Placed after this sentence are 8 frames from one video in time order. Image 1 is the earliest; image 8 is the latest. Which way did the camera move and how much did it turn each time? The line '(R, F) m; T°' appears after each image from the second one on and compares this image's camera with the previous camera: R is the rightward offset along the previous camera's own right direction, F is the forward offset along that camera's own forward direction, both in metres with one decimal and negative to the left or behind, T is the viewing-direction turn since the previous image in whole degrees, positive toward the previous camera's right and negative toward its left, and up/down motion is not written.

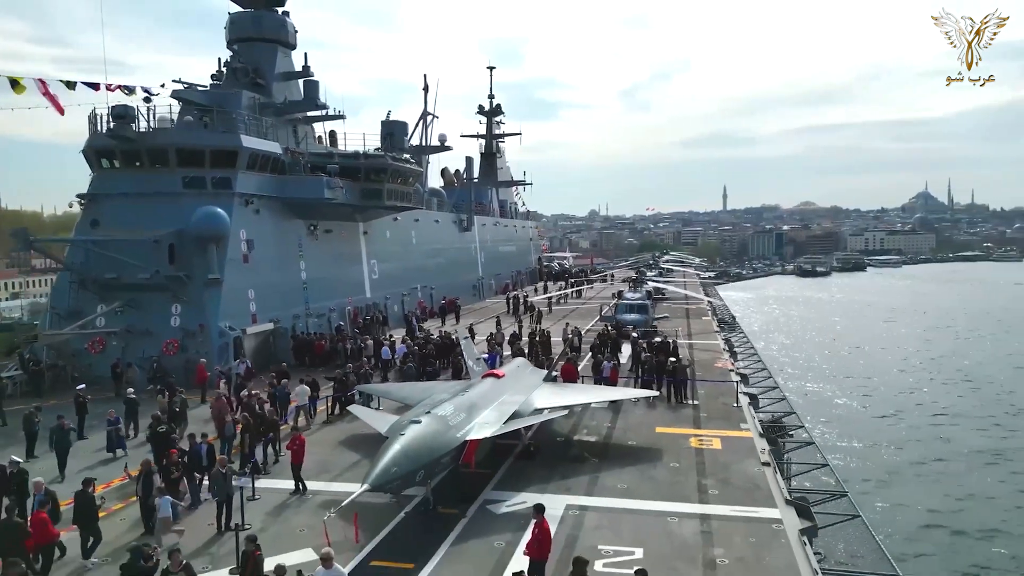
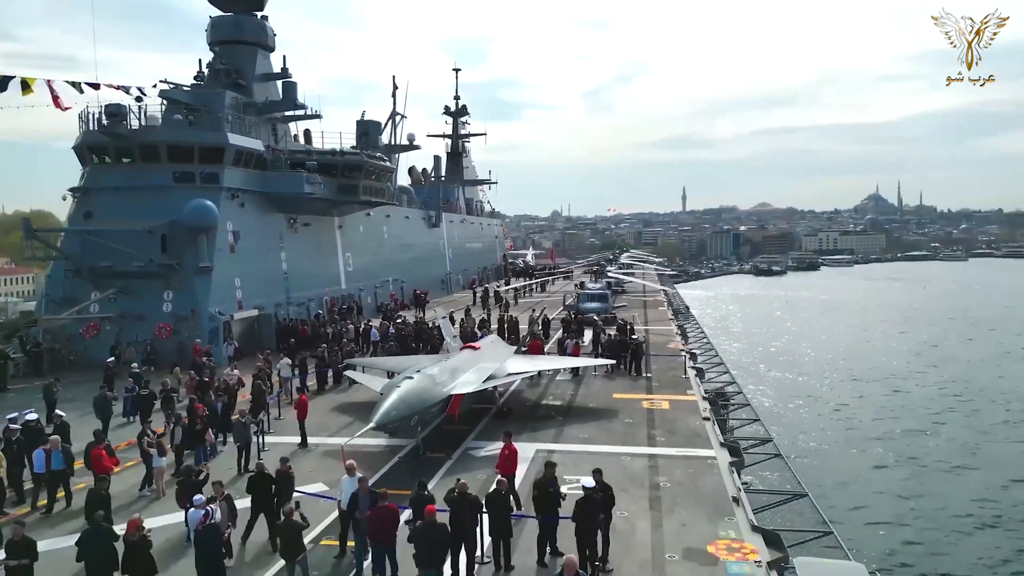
(-0.3, -2.0) m; +3°
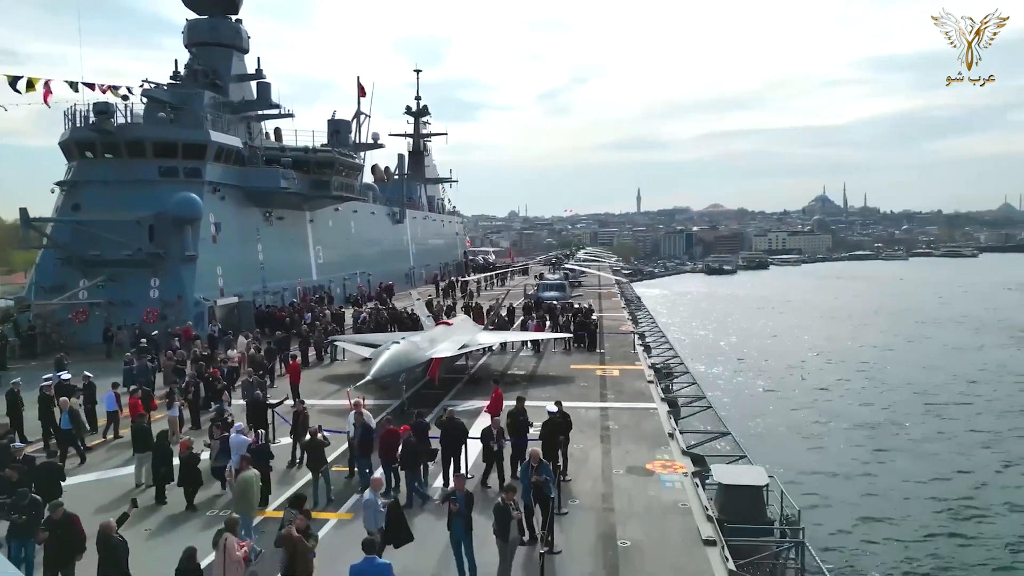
(-0.3, -2.2) m; +3°
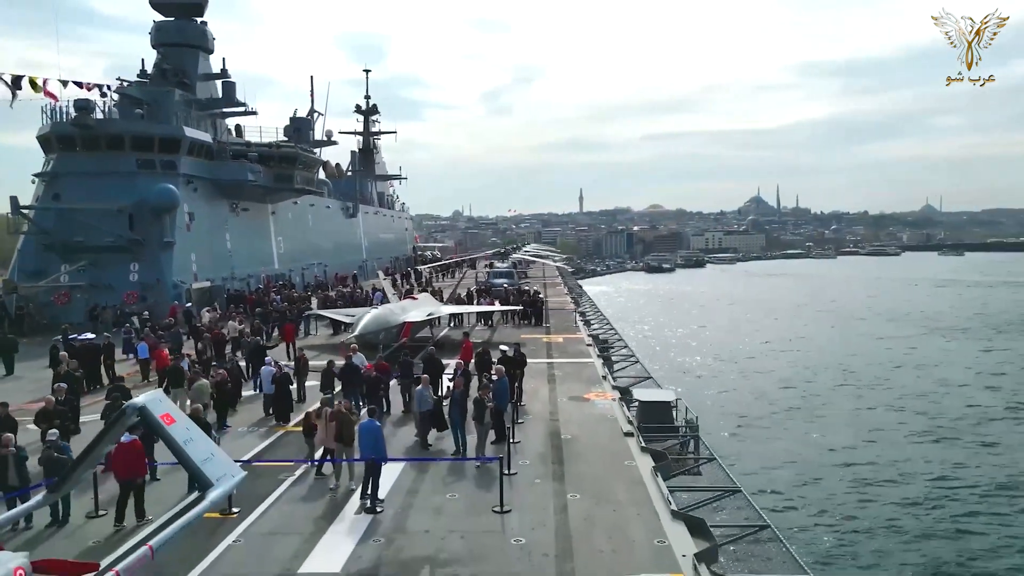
(-0.4, -2.9) m; +4°
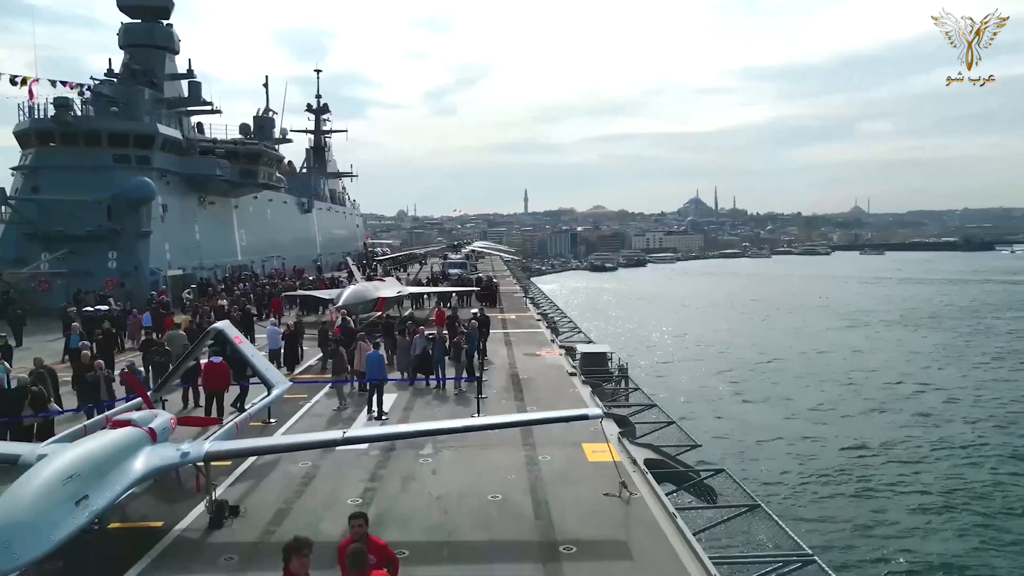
(-0.4, -2.8) m; +4°
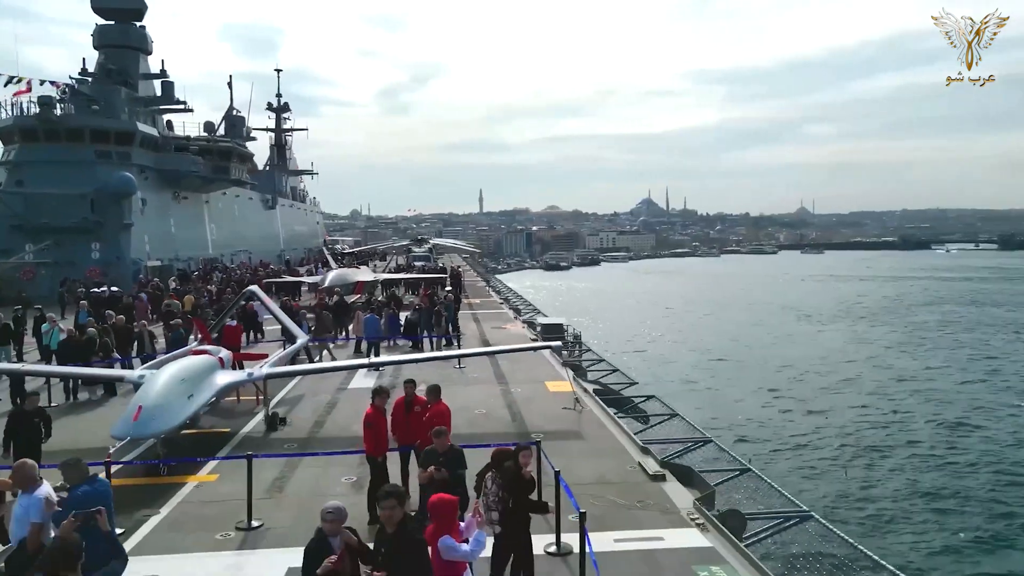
(-0.4, -2.5) m; +4°
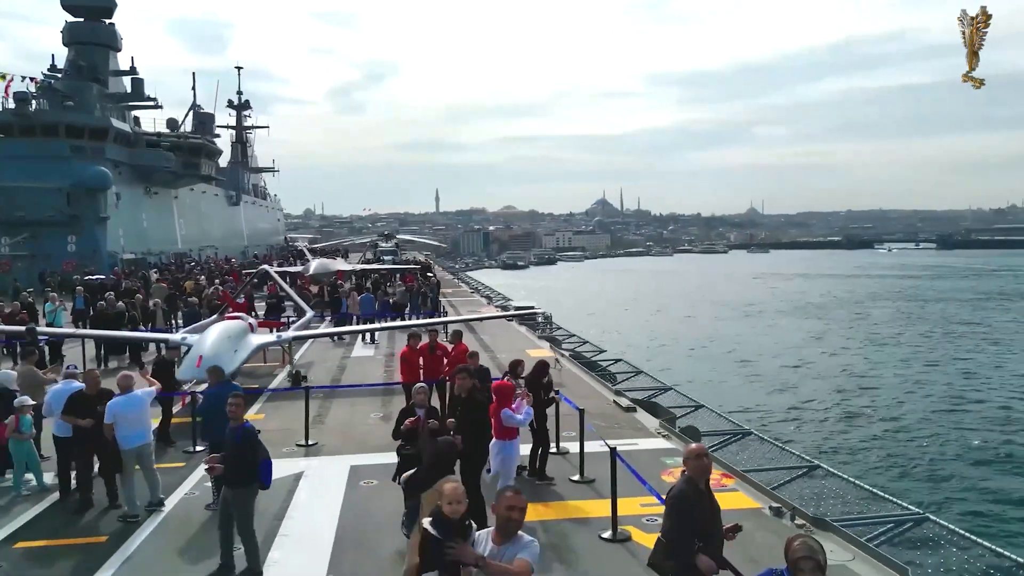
(-0.5, -1.6) m; +3°
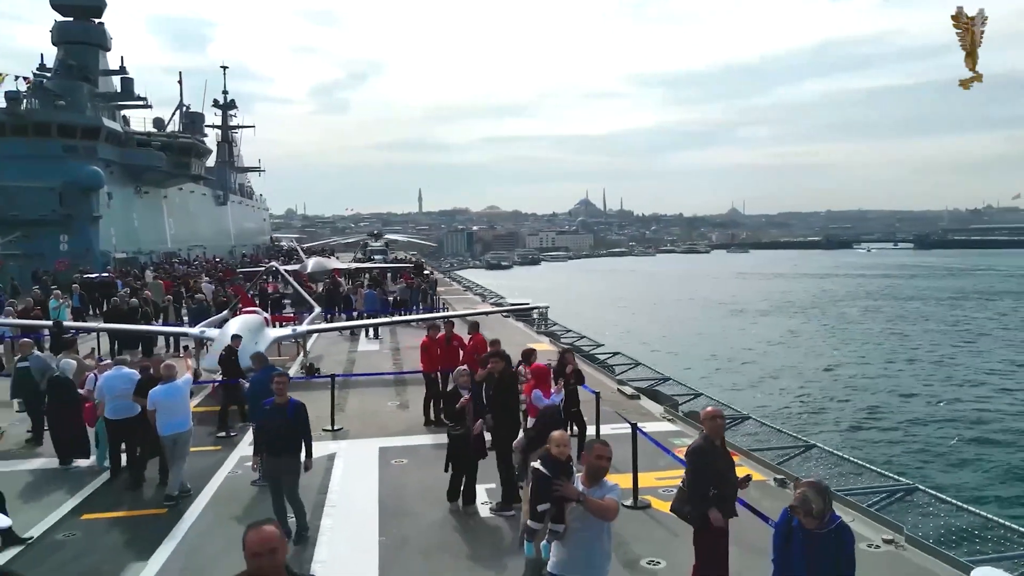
(-0.4, -0.5) m; +1°
